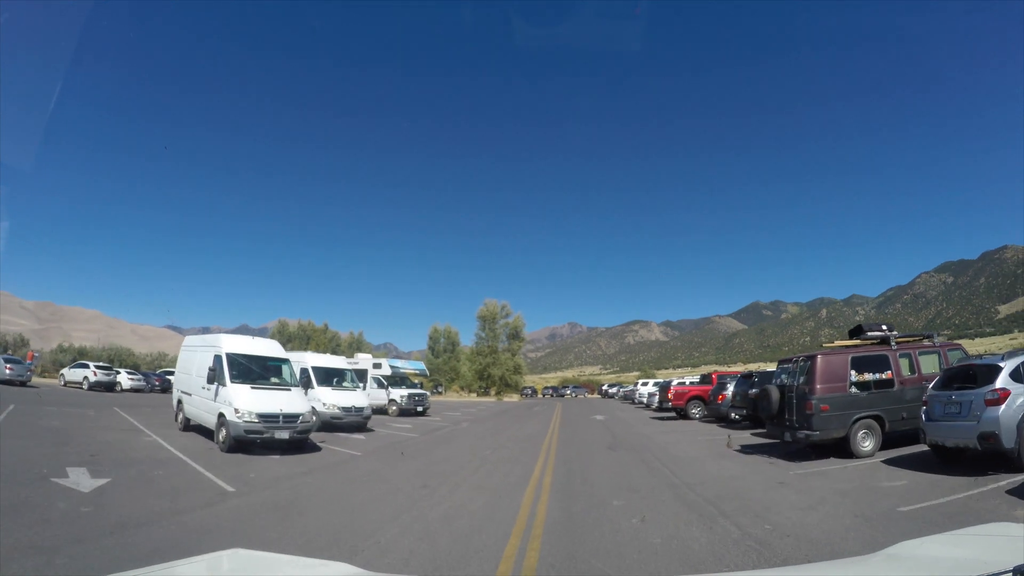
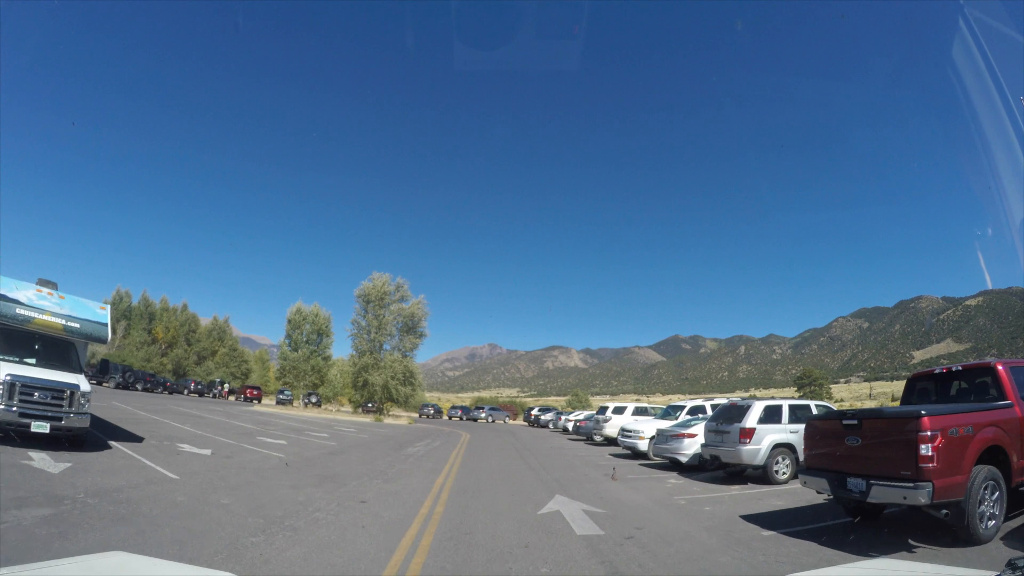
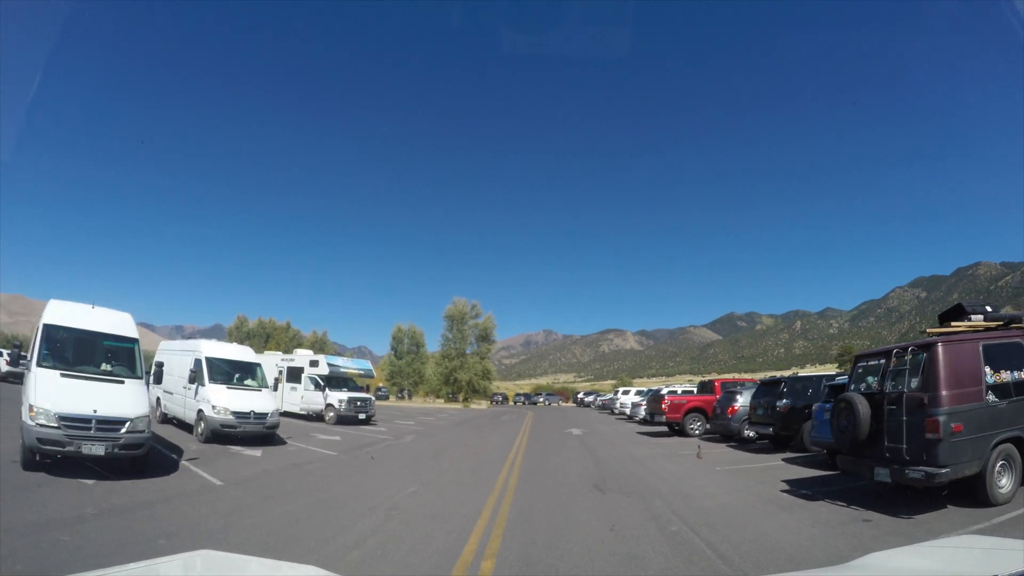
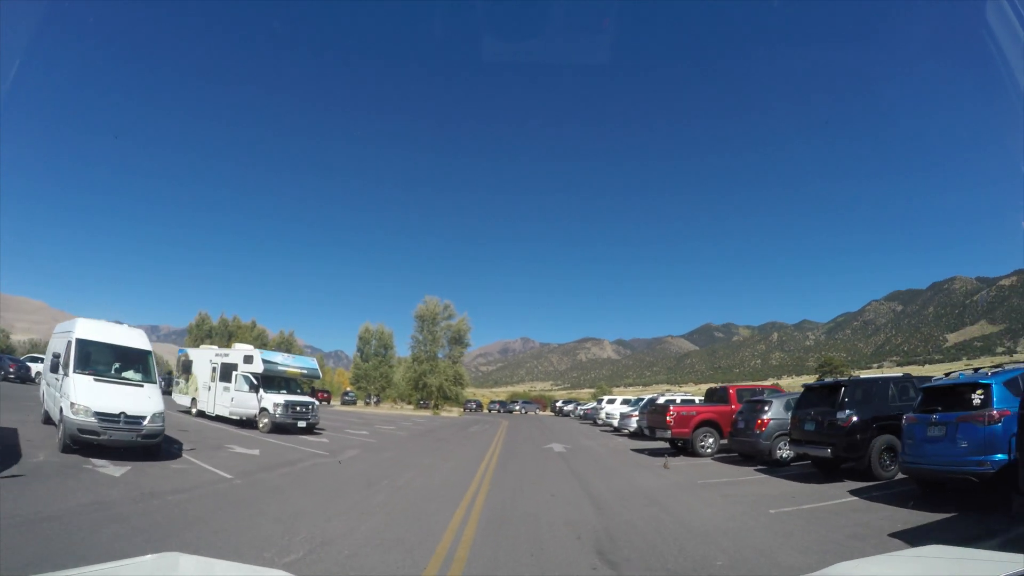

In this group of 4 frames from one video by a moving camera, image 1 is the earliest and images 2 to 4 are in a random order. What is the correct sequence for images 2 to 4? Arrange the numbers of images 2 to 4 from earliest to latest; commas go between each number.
3, 4, 2
